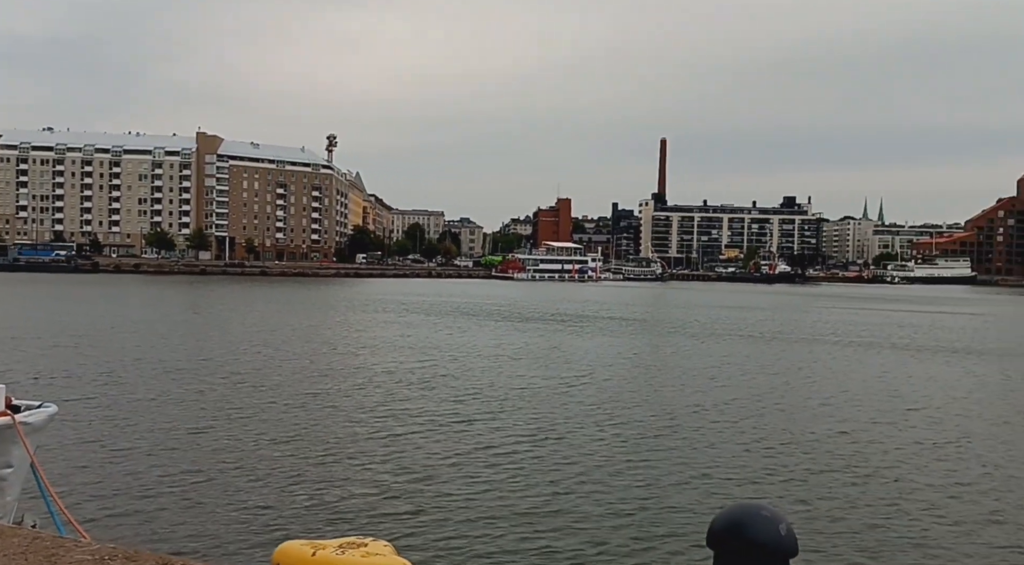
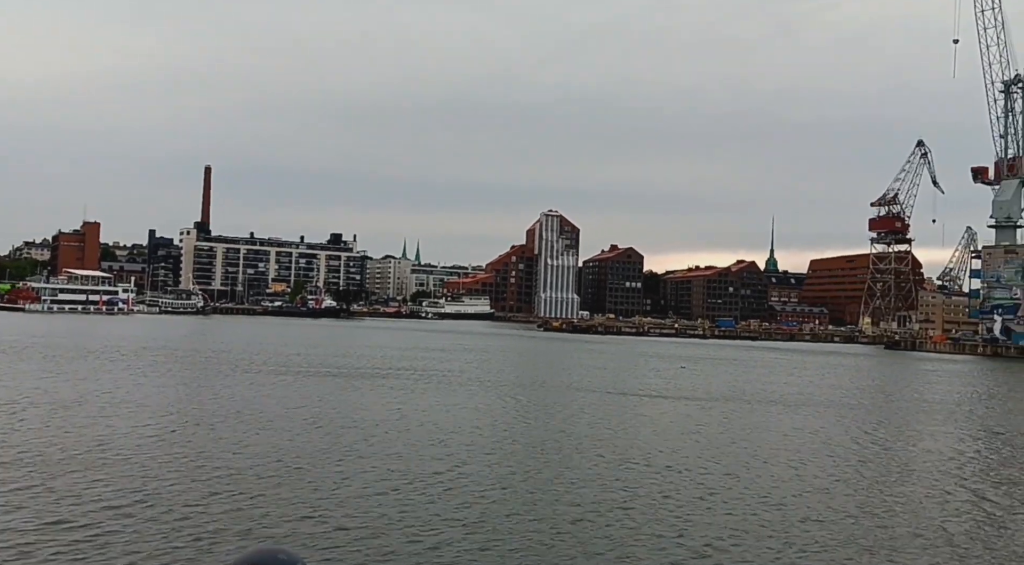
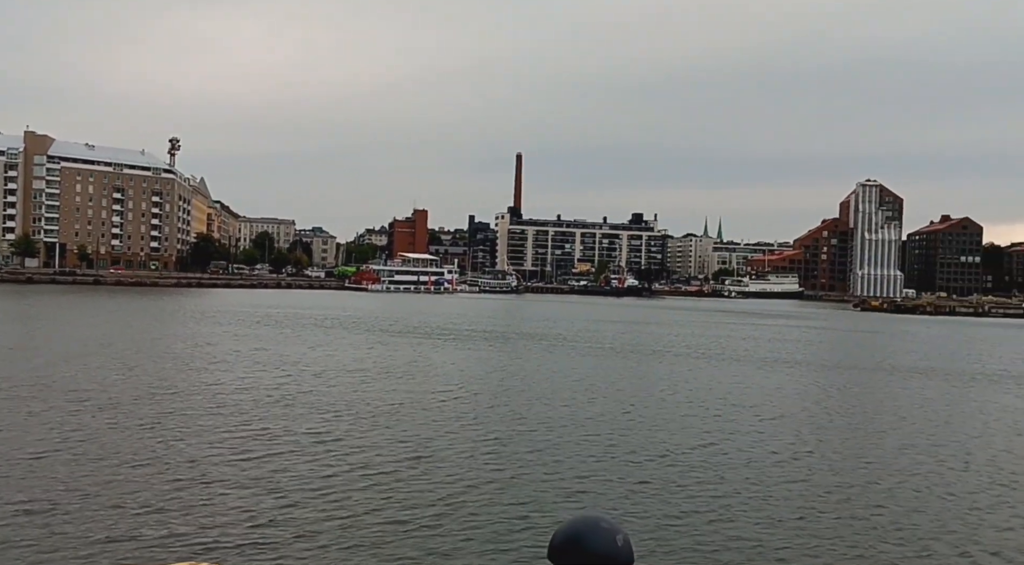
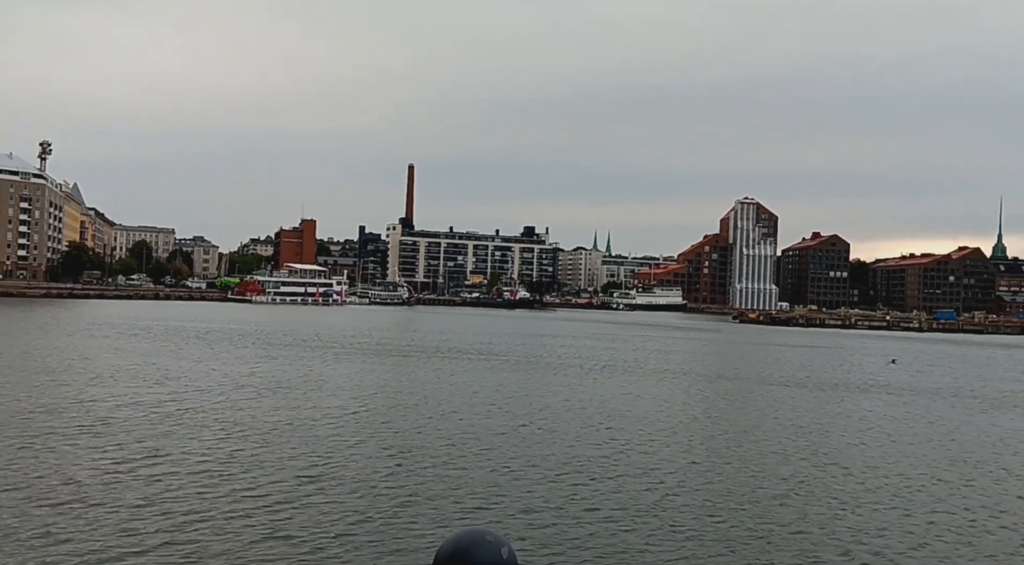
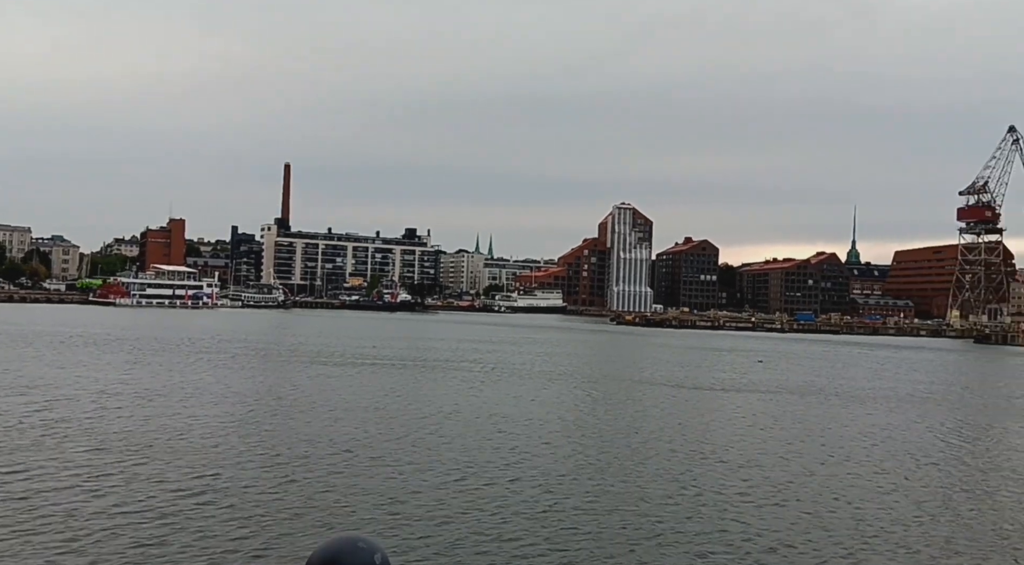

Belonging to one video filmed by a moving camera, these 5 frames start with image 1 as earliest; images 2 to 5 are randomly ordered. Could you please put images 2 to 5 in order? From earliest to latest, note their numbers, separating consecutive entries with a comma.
3, 4, 5, 2
